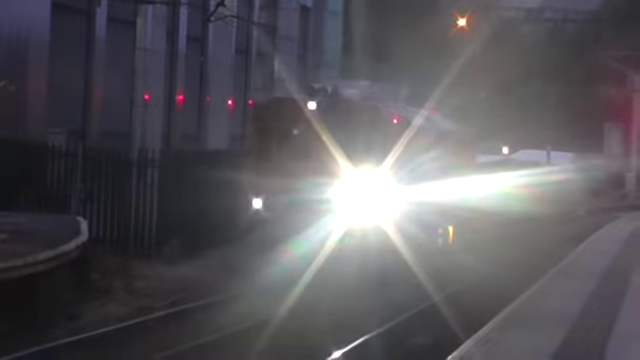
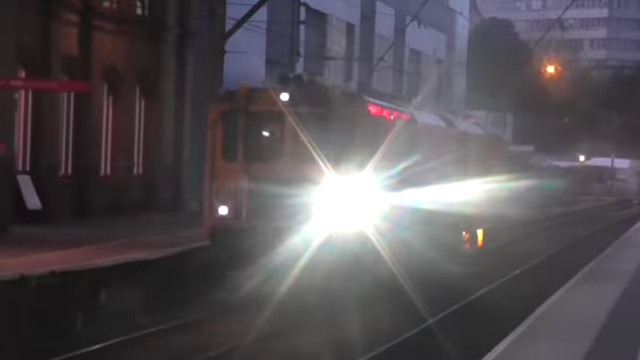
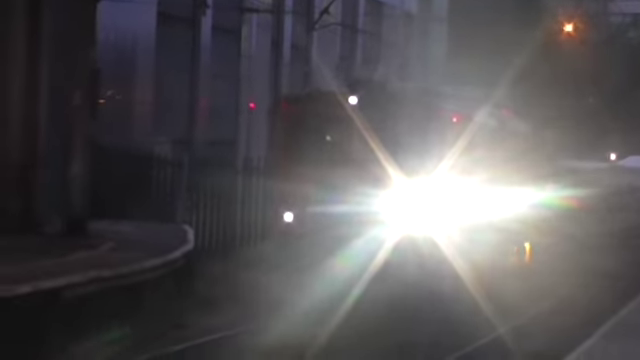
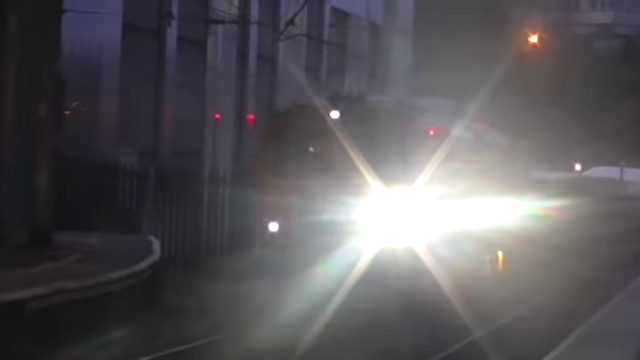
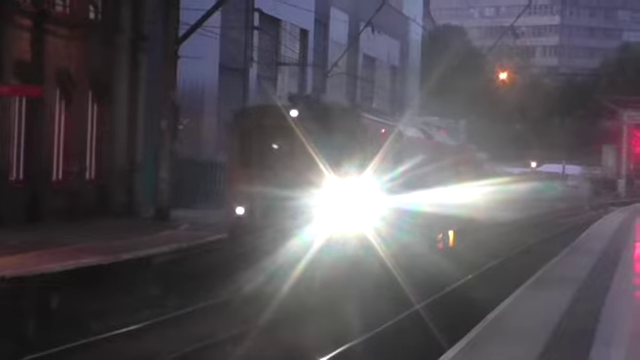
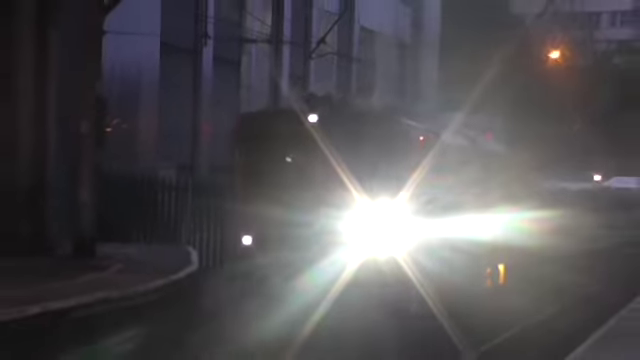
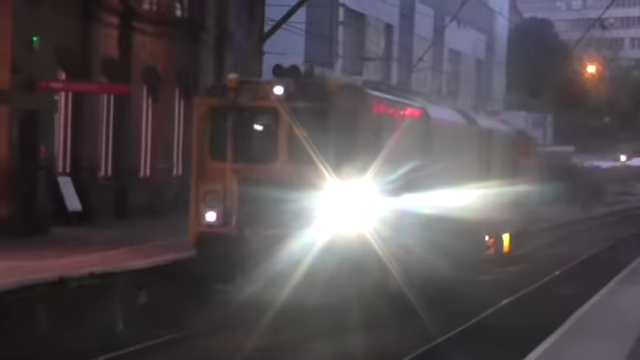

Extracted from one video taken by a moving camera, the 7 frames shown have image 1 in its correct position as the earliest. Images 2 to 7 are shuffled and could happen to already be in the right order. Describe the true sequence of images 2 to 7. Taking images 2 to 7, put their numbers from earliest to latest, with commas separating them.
4, 3, 6, 5, 2, 7
